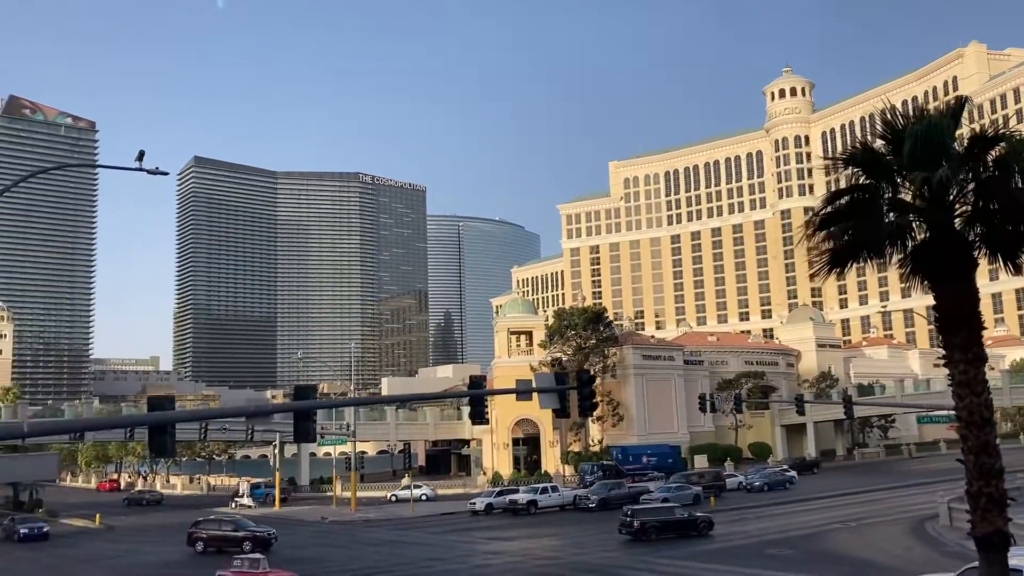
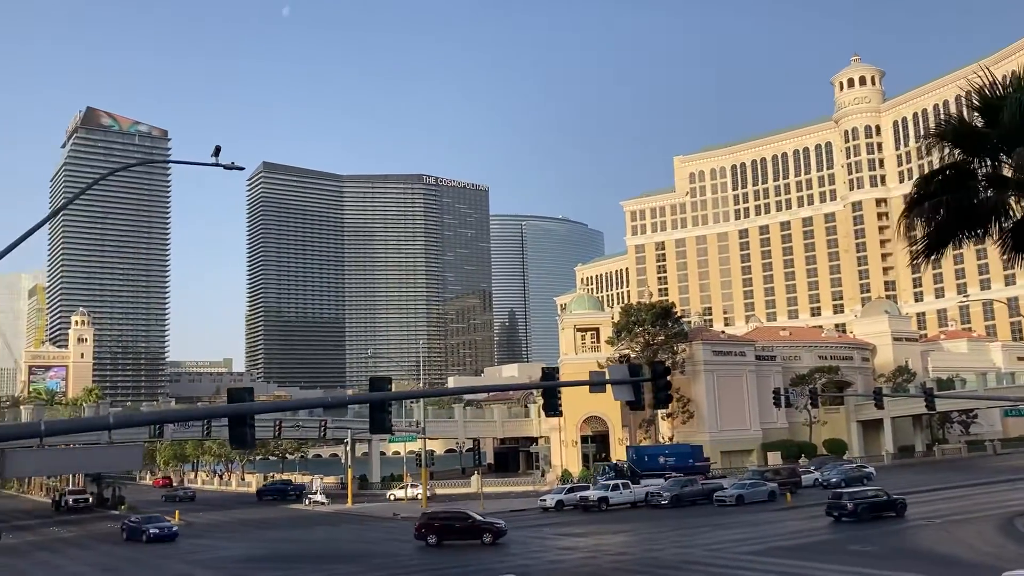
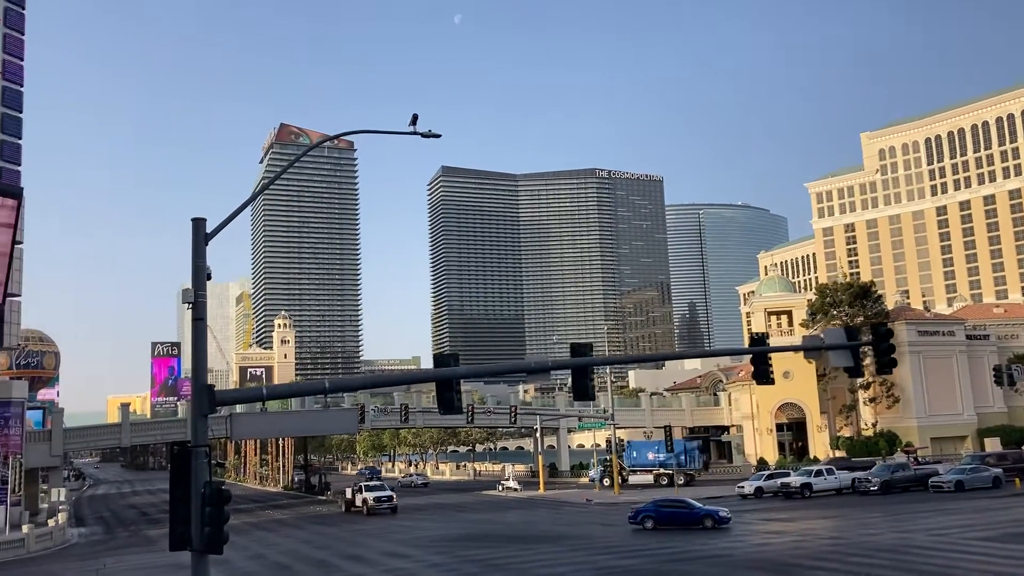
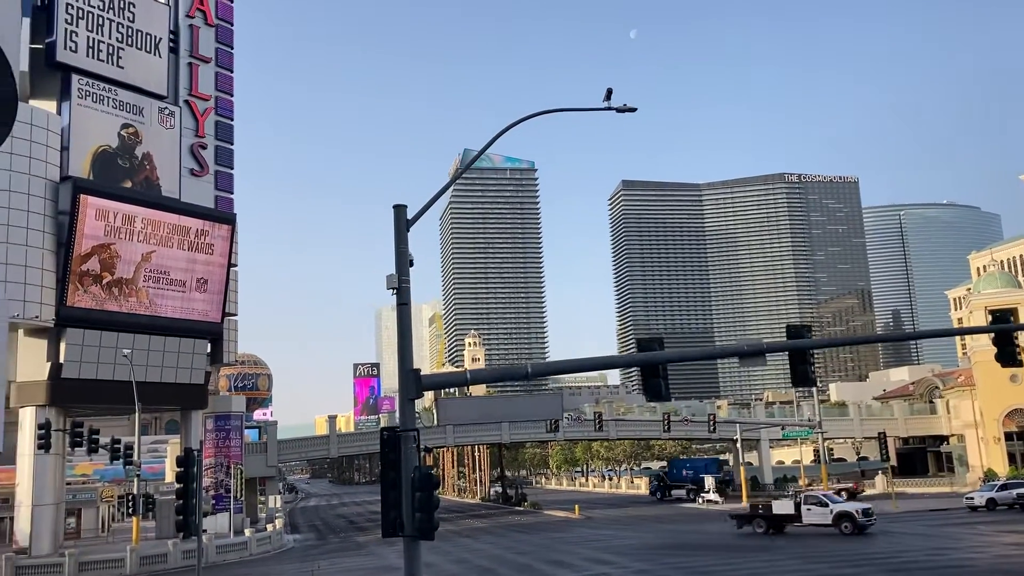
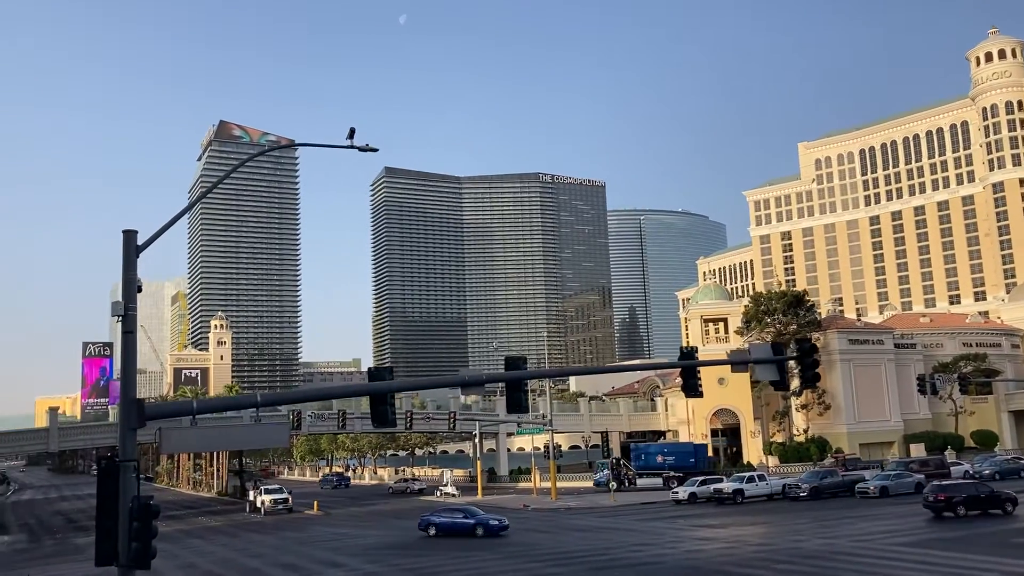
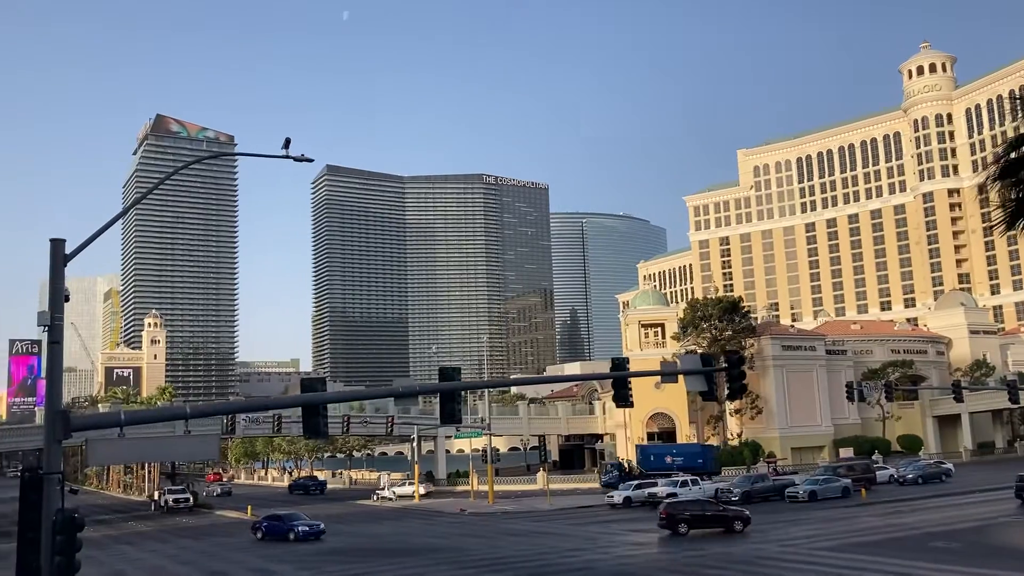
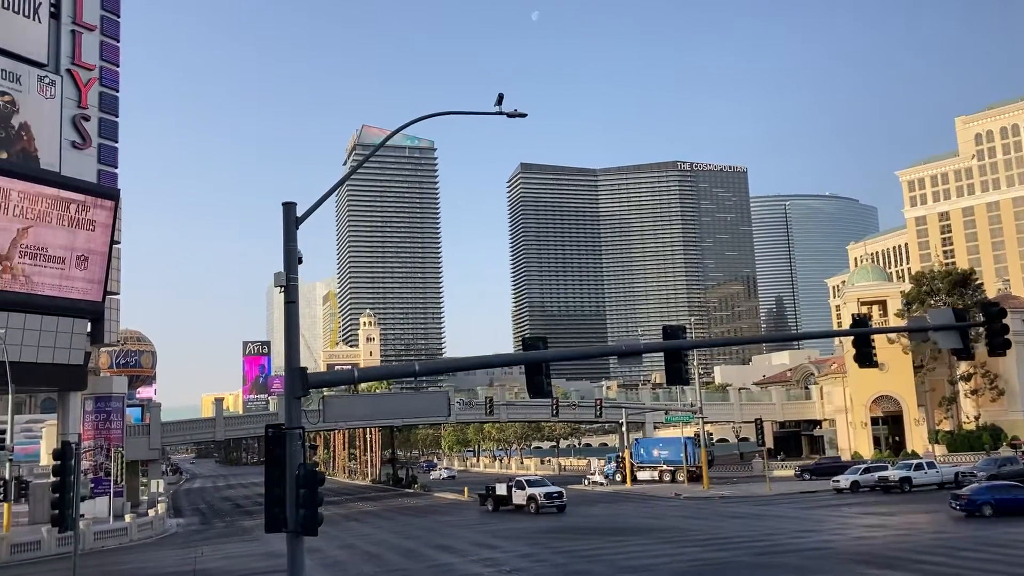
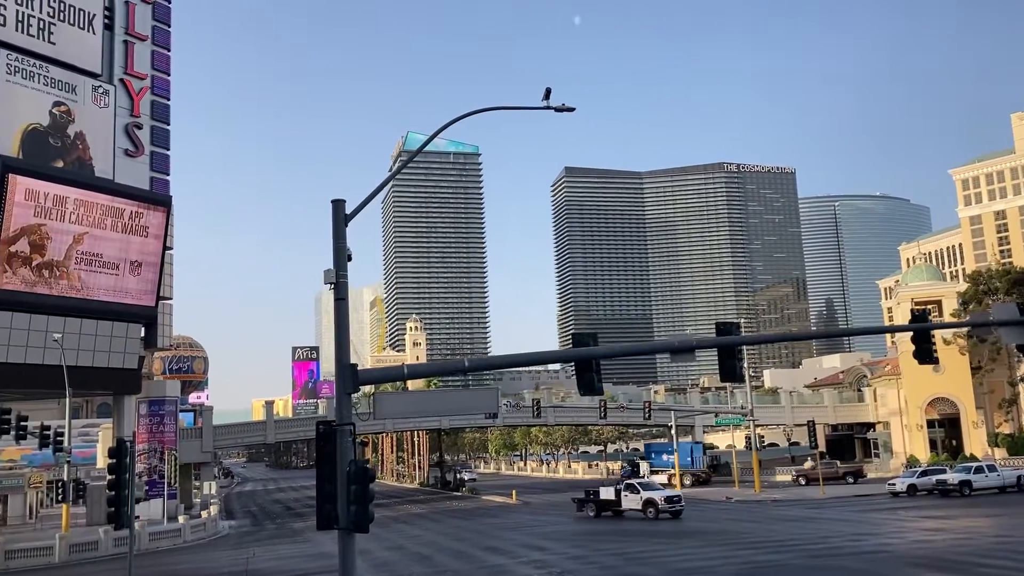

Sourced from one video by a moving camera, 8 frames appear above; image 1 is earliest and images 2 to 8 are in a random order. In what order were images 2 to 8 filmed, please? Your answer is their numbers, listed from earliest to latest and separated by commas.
2, 6, 5, 3, 7, 8, 4
